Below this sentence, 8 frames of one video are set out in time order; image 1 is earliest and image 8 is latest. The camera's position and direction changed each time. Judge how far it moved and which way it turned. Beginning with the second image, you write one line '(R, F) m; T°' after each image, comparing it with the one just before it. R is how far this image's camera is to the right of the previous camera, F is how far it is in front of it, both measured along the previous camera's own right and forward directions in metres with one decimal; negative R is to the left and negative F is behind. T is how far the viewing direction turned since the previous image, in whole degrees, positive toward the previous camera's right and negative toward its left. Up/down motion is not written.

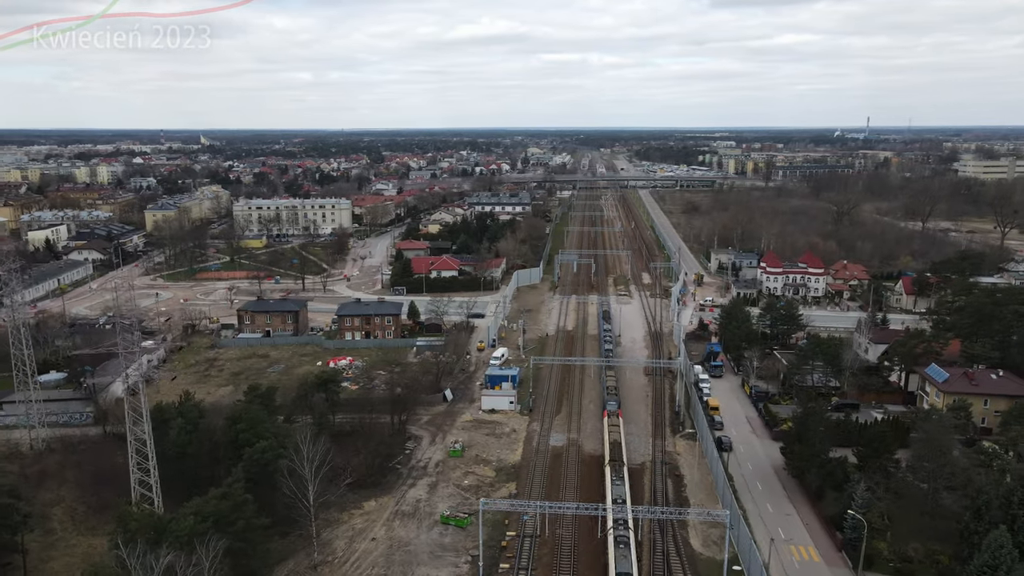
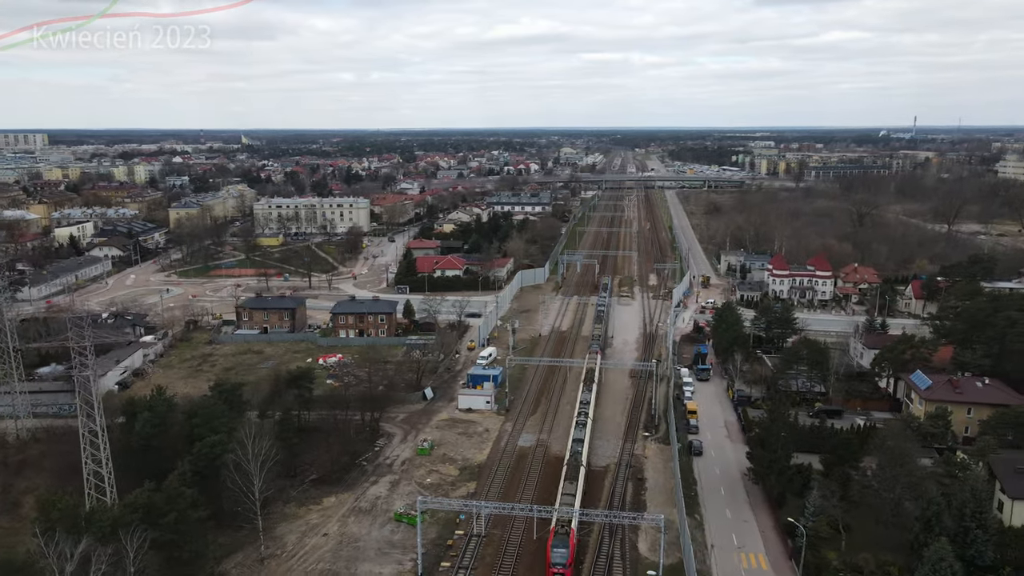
(+0.9, 0.0) m; -3°
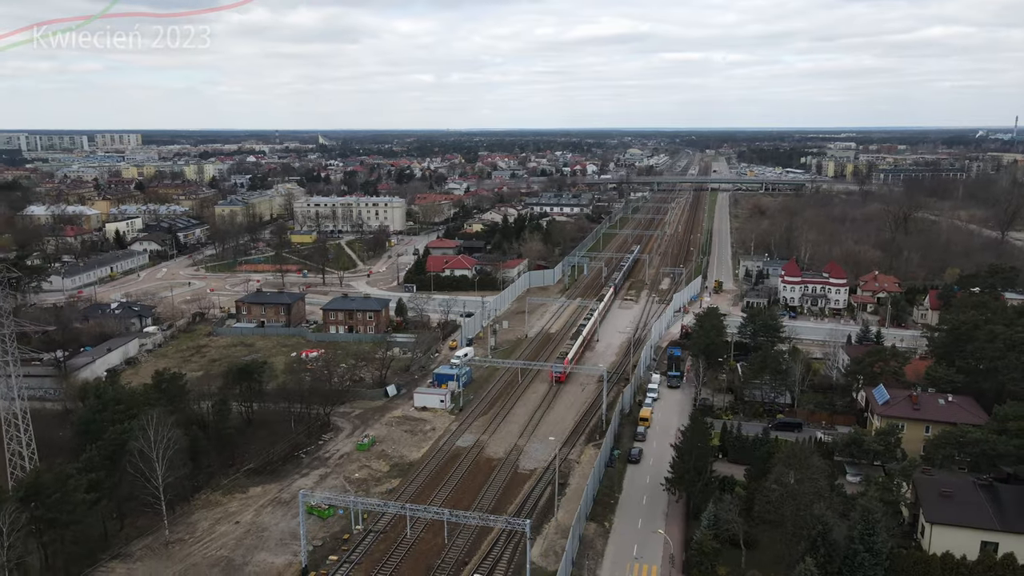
(+1.7, +0.1) m; -5°
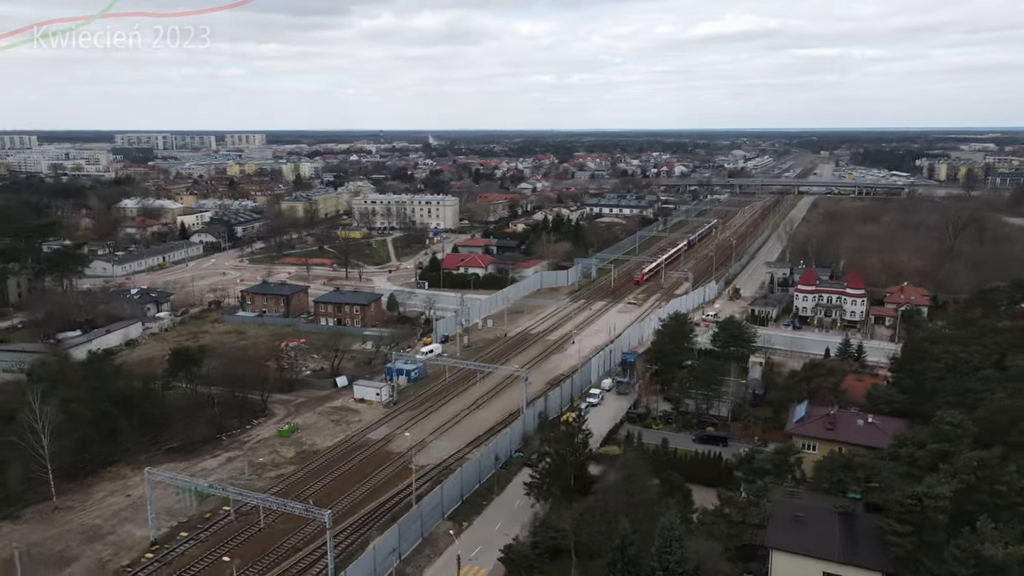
(+2.5, +0.2) m; -8°
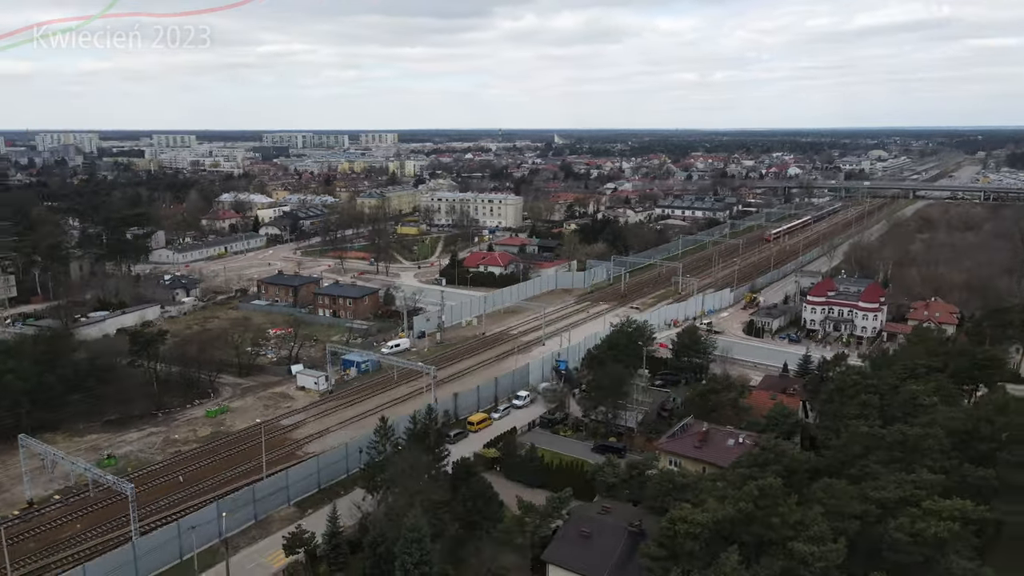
(+3.0, +0.2) m; -10°
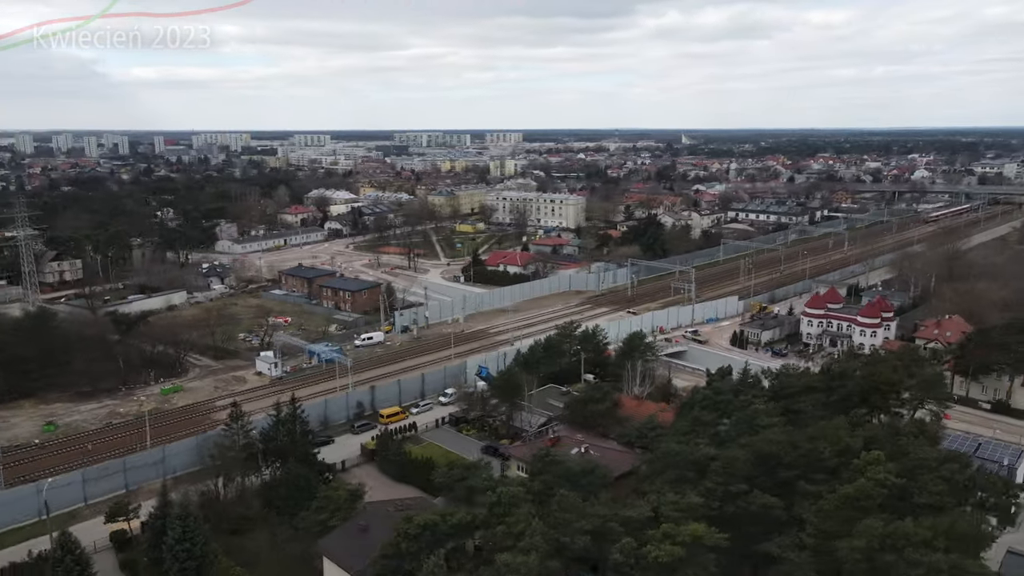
(+2.9, +0.2) m; -10°
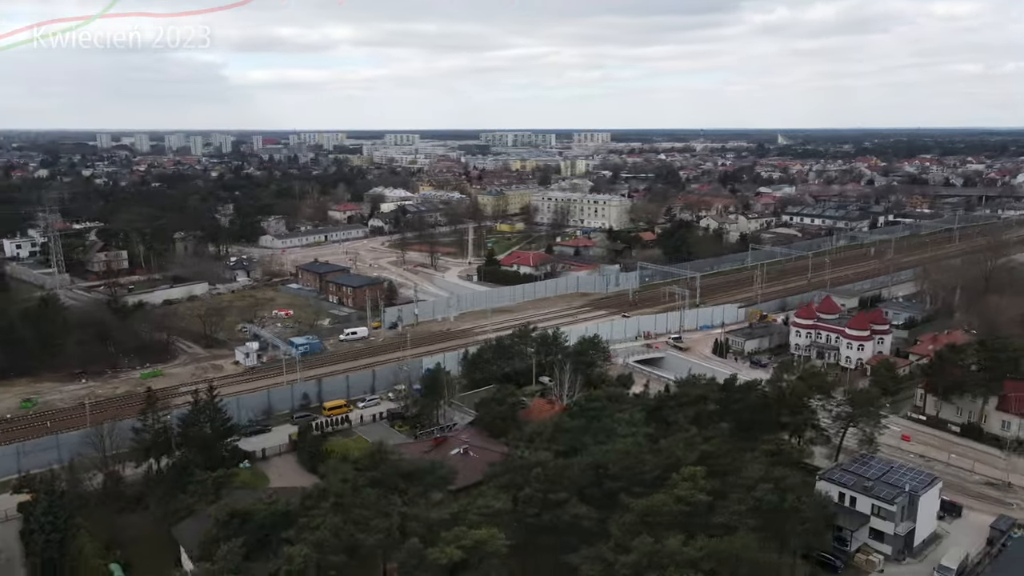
(+2.1, +0.1) m; -7°
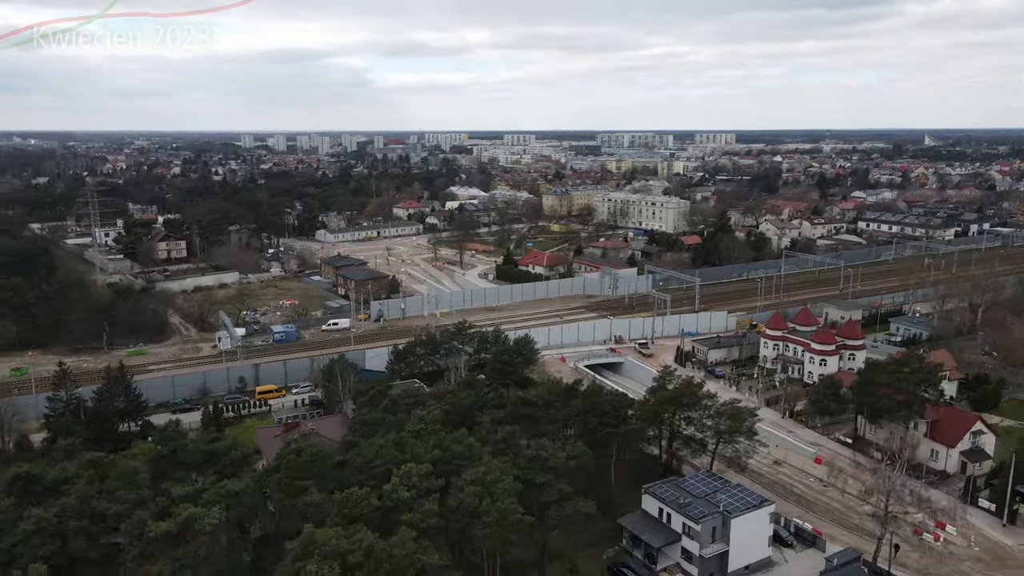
(+2.9, +0.2) m; -9°
